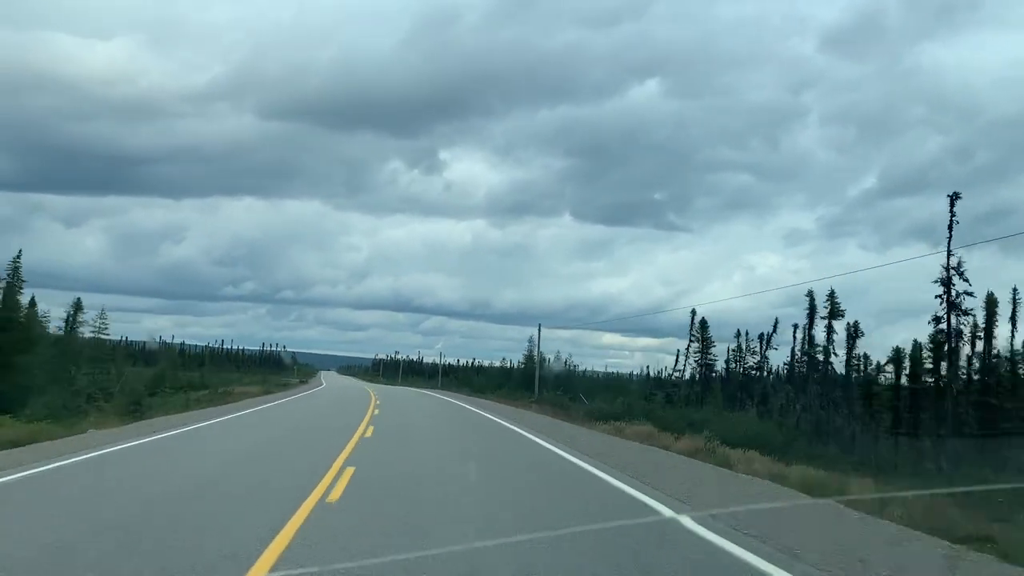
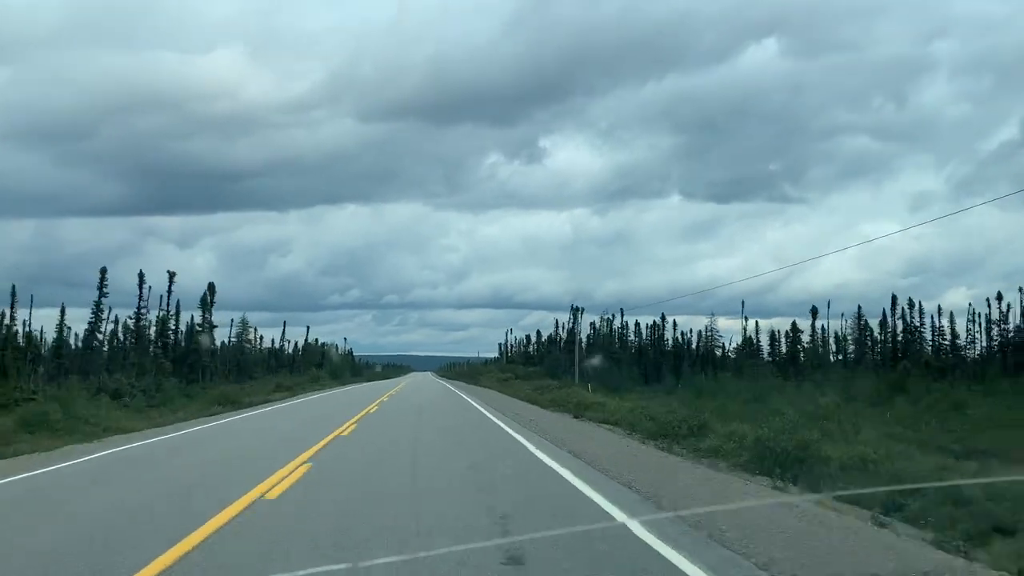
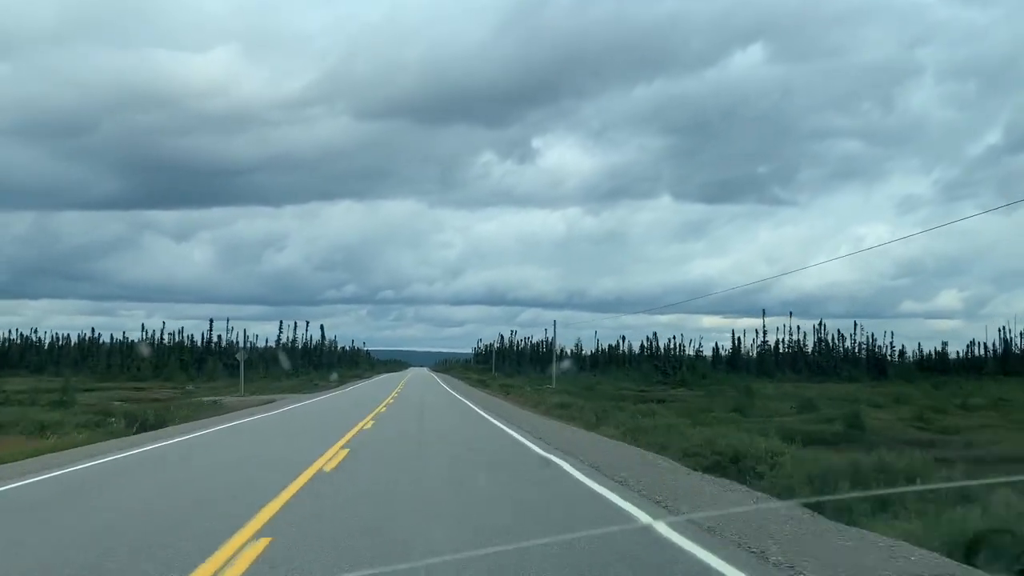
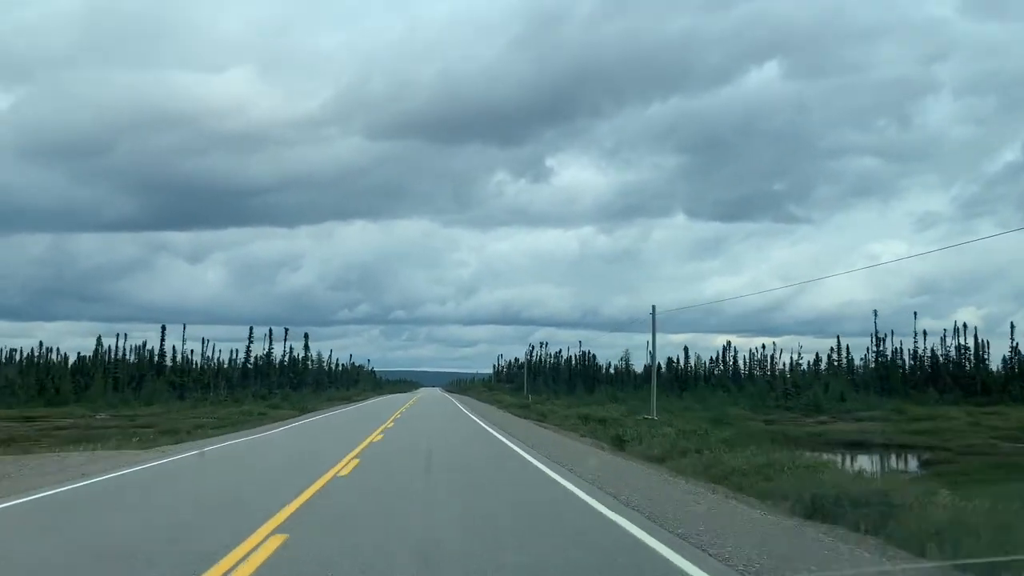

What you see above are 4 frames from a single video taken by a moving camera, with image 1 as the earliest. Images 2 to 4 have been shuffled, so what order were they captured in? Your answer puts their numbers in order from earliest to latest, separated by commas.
3, 4, 2
